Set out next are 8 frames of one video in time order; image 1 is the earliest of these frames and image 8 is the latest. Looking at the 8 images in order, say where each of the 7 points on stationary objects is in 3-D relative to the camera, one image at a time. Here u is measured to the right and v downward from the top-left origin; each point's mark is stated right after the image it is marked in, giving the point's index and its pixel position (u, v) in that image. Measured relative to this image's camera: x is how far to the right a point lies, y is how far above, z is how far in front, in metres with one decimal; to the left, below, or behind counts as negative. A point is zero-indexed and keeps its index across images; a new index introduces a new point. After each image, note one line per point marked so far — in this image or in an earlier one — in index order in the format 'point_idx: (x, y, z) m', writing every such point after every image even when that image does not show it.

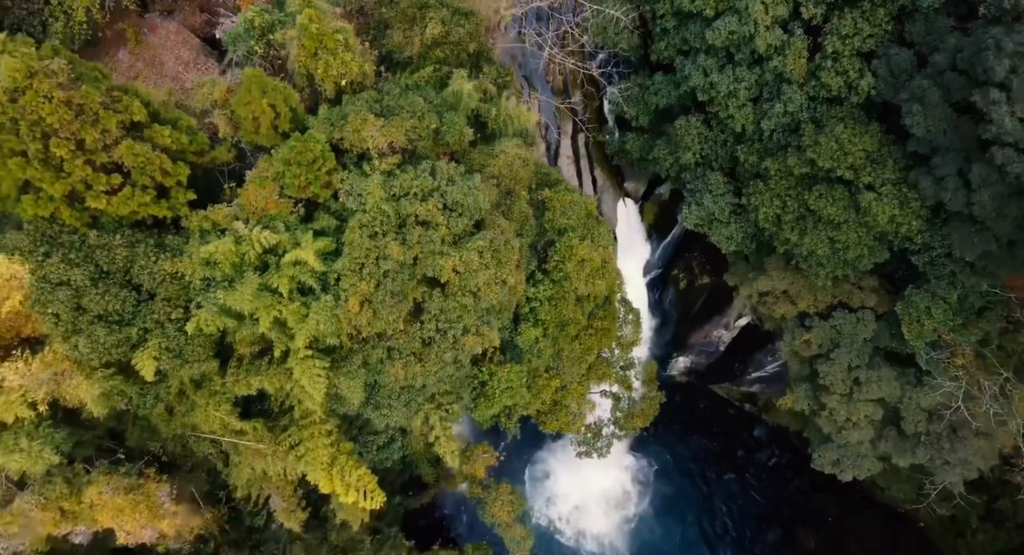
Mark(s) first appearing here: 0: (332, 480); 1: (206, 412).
0: (-3.2, -3.6, +10.8) m
1: (-4.9, -2.2, +9.8) m
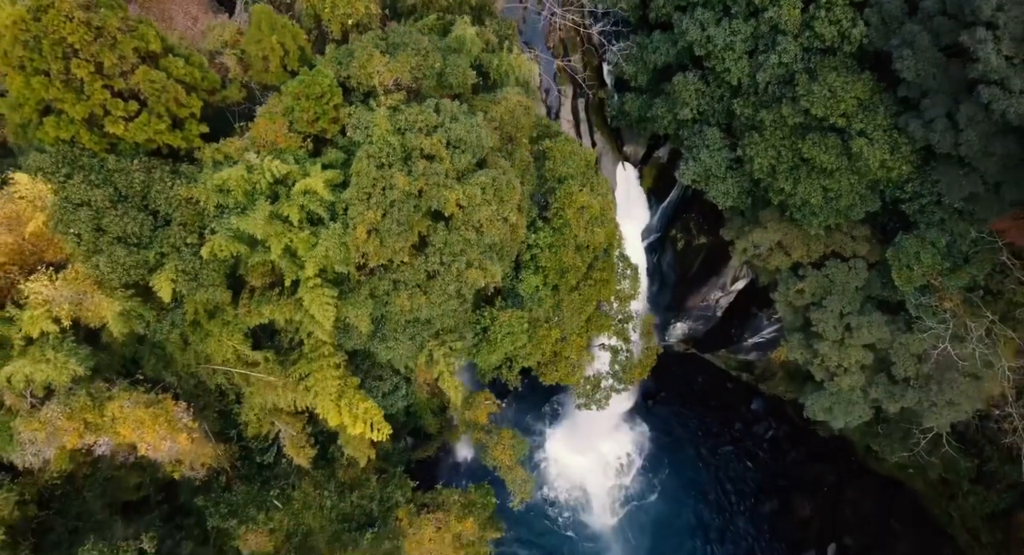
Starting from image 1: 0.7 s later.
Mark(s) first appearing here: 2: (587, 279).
0: (-3.2, -2.5, +11.2) m
1: (-4.9, -1.1, +10.2) m
2: (+1.8, 0.0, +14.8) m
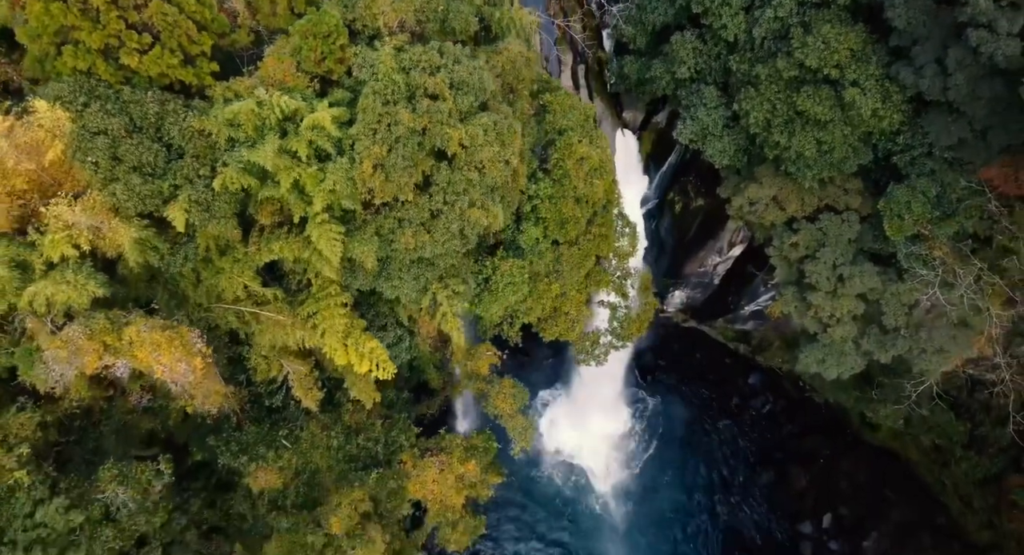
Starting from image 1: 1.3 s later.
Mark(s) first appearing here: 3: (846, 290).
0: (-3.1, -1.4, +11.6) m
1: (-4.9, 0.0, +10.5) m
2: (+1.8, +1.1, +15.1) m
3: (+7.9, -0.3, +14.4) m
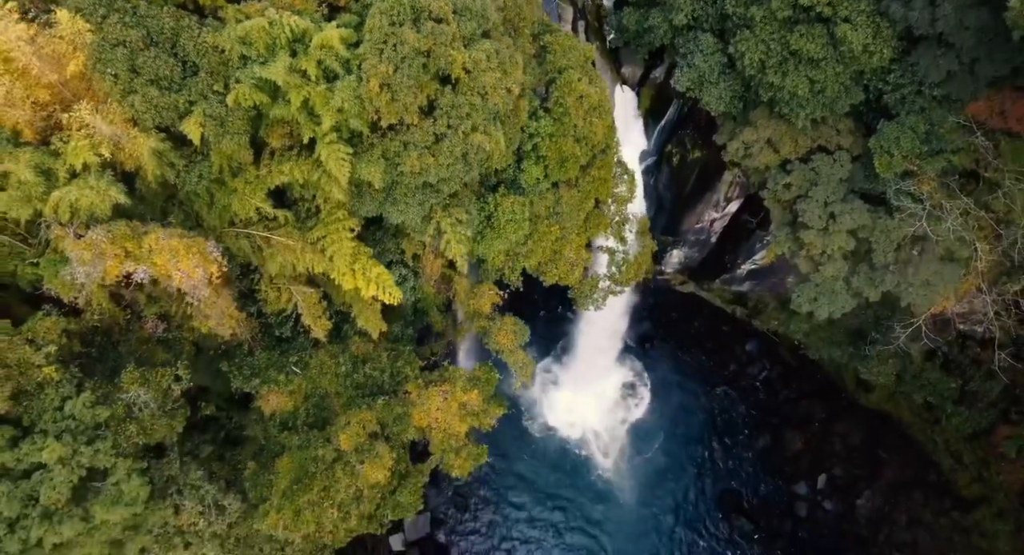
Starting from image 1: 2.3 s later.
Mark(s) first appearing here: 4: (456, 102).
0: (-3.1, 0.0, +12.0) m
1: (-4.8, +1.4, +11.0) m
2: (+1.9, +2.6, +15.5) m
3: (+7.9, +1.2, +14.8) m
4: (-1.0, +3.2, +11.0) m
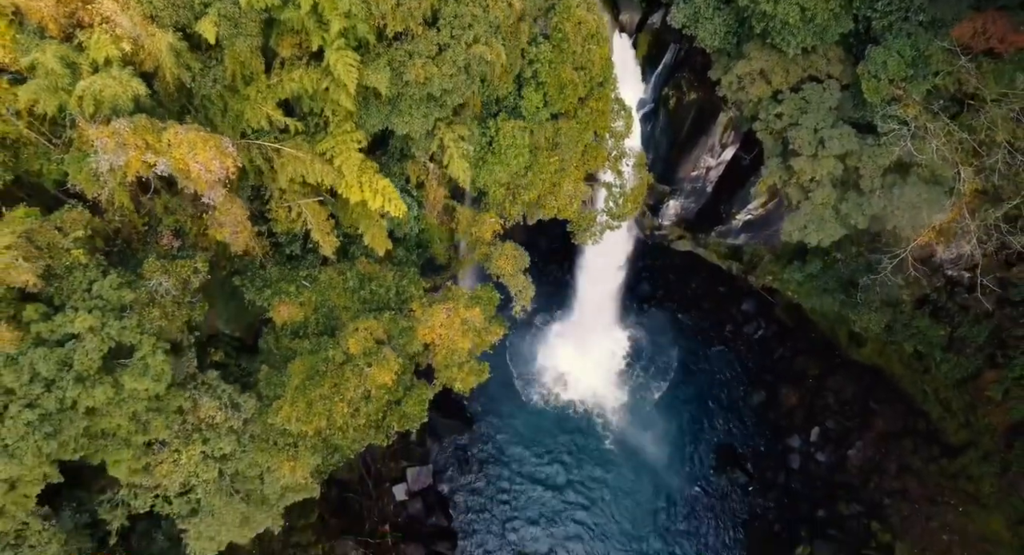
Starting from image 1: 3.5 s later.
0: (-3.1, +1.9, +12.6) m
1: (-4.8, +3.3, +11.5) m
2: (+1.9, +4.6, +16.0) m
3: (+7.9, +3.1, +15.4) m
4: (-1.0, +5.0, +11.5) m
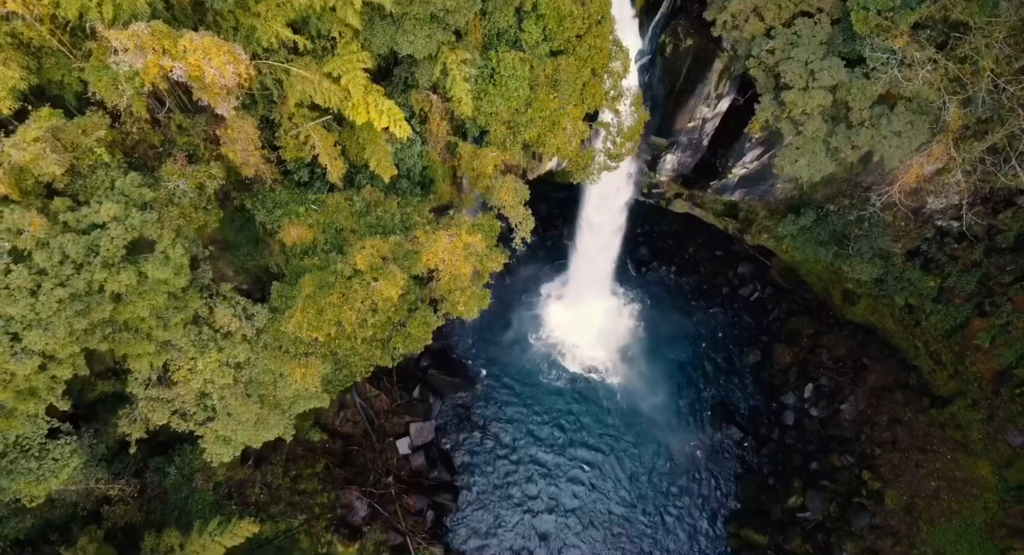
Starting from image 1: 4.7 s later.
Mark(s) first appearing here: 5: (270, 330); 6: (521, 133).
0: (-3.1, +3.7, +13.1) m
1: (-4.8, +5.0, +11.9) m
2: (+1.9, +6.4, +16.4) m
3: (+7.9, +5.0, +15.8) m
4: (-1.0, +6.8, +11.9) m
5: (-5.3, -1.1, +13.3) m
6: (+0.3, +4.2, +17.2) m
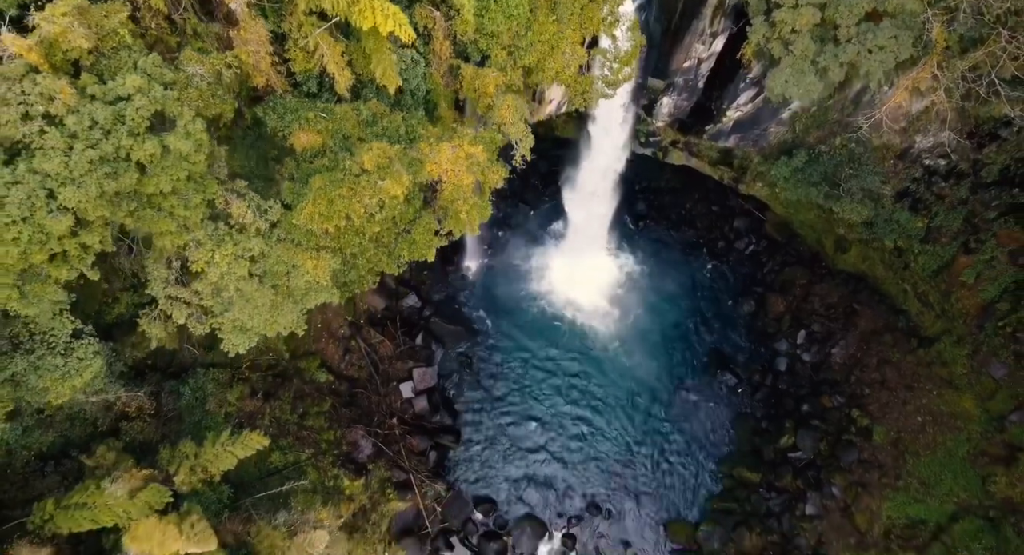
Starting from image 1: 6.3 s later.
0: (-3.1, +6.0, +13.6) m
1: (-4.8, +7.3, +12.5) m
2: (+1.8, +8.8, +16.9) m
3: (+7.9, +7.4, +16.4) m
4: (-1.0, +9.0, +12.4) m
5: (-5.3, +1.2, +14.0) m
6: (+0.3, +6.6, +17.8) m
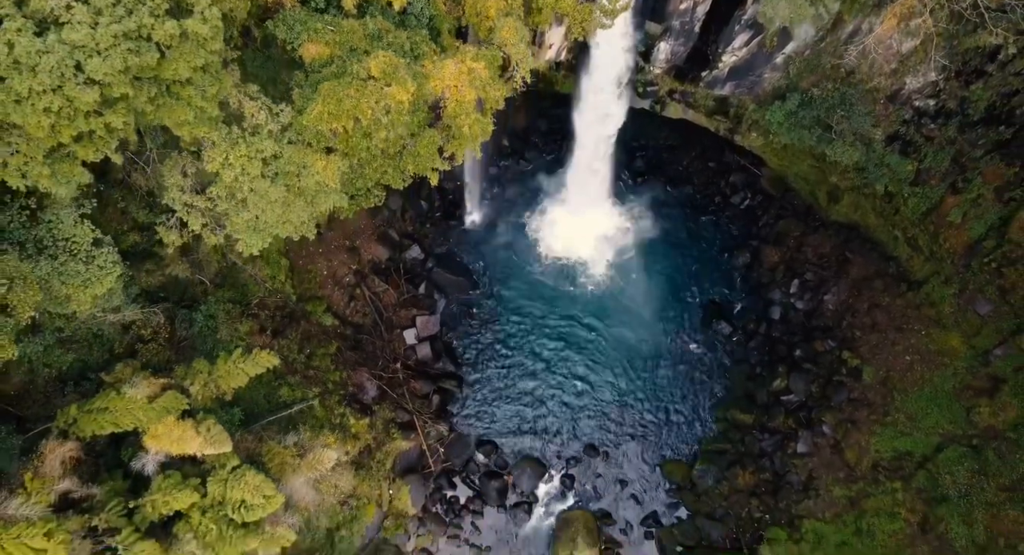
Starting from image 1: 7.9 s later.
0: (-3.1, +8.3, +14.2) m
1: (-4.8, +9.6, +13.0) m
2: (+1.8, +11.3, +17.4) m
3: (+7.9, +9.9, +17.0) m
4: (-1.0, +11.4, +12.9) m
5: (-5.3, +3.6, +14.7) m
6: (+0.2, +9.1, +18.4) m
